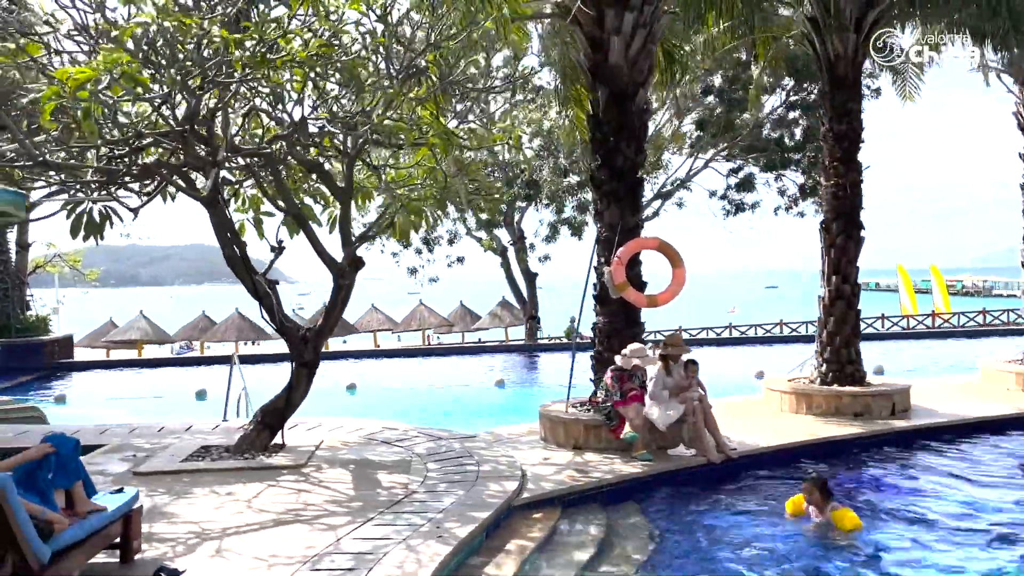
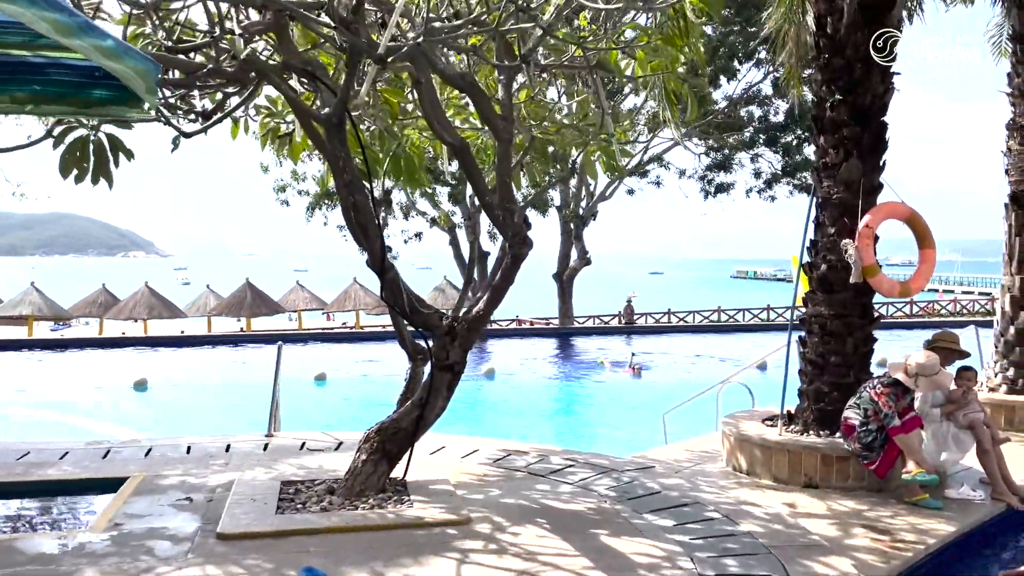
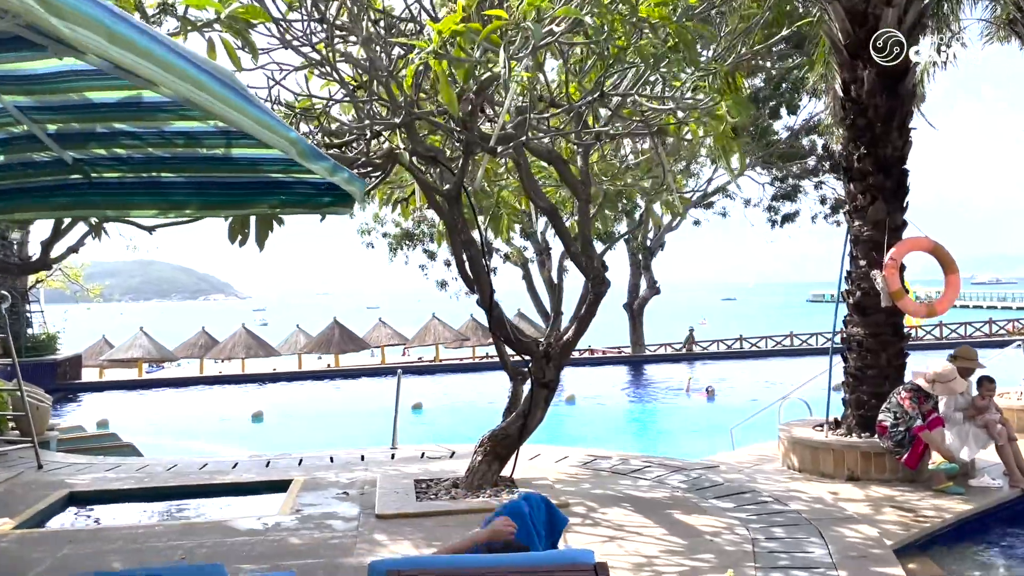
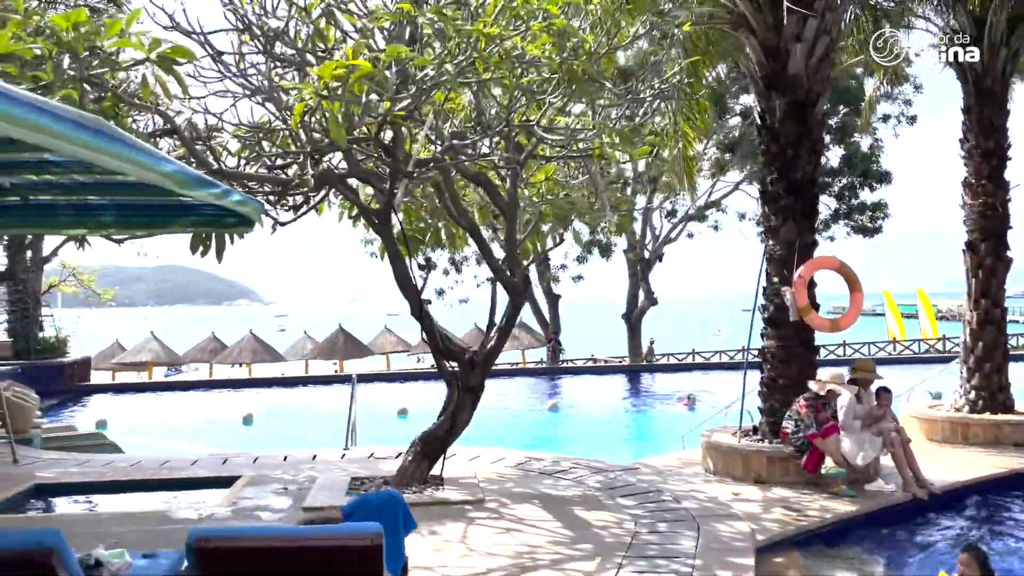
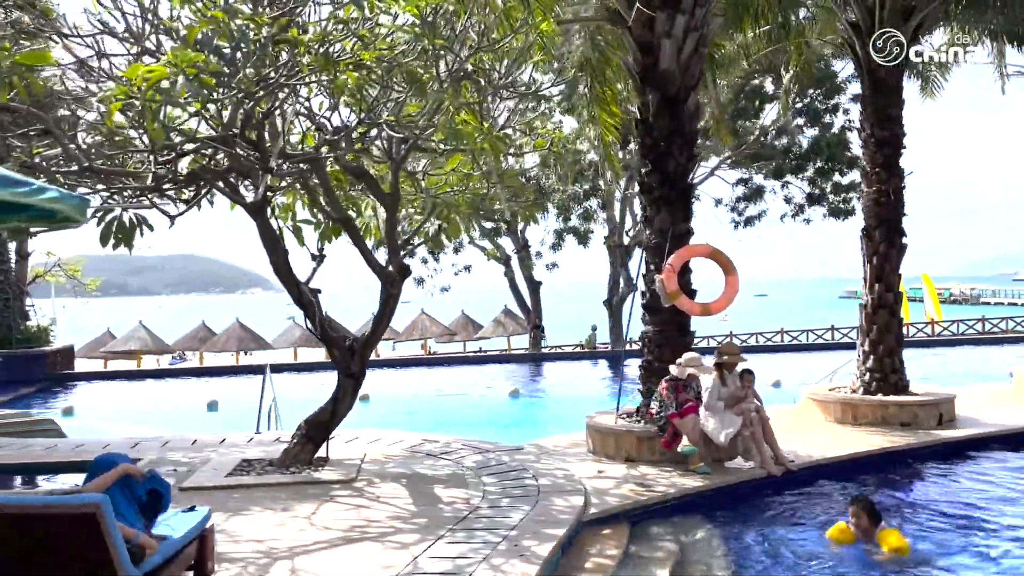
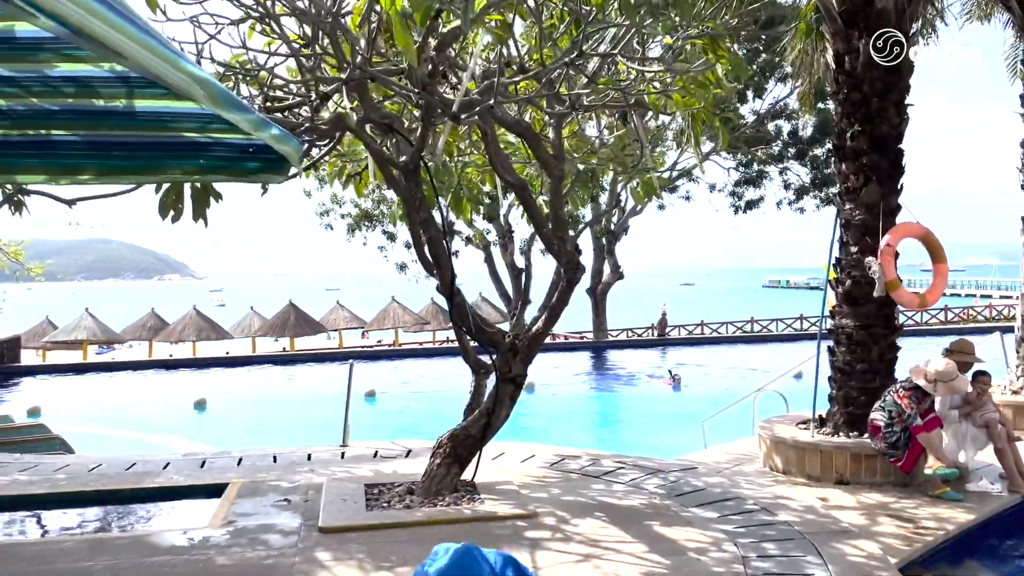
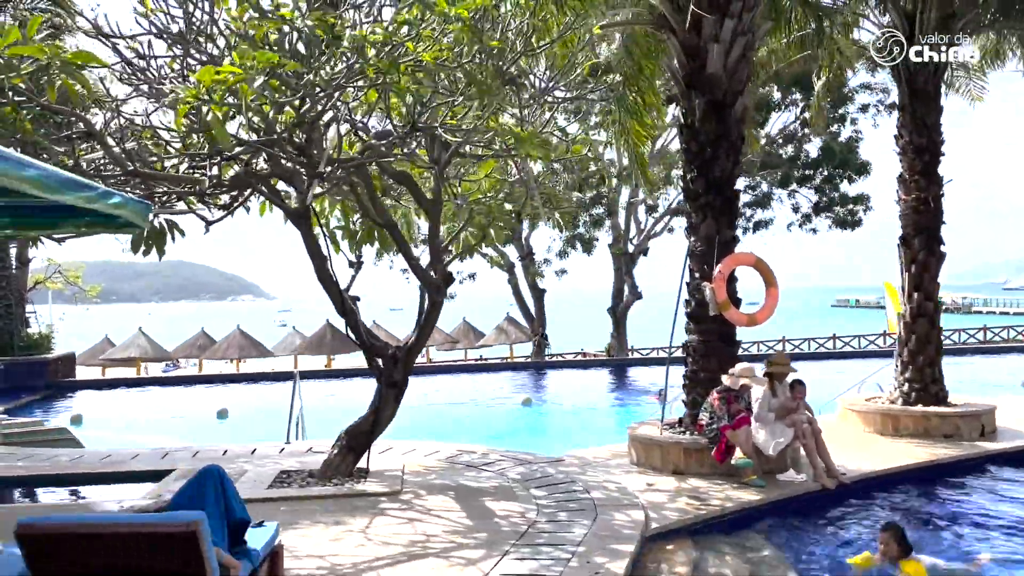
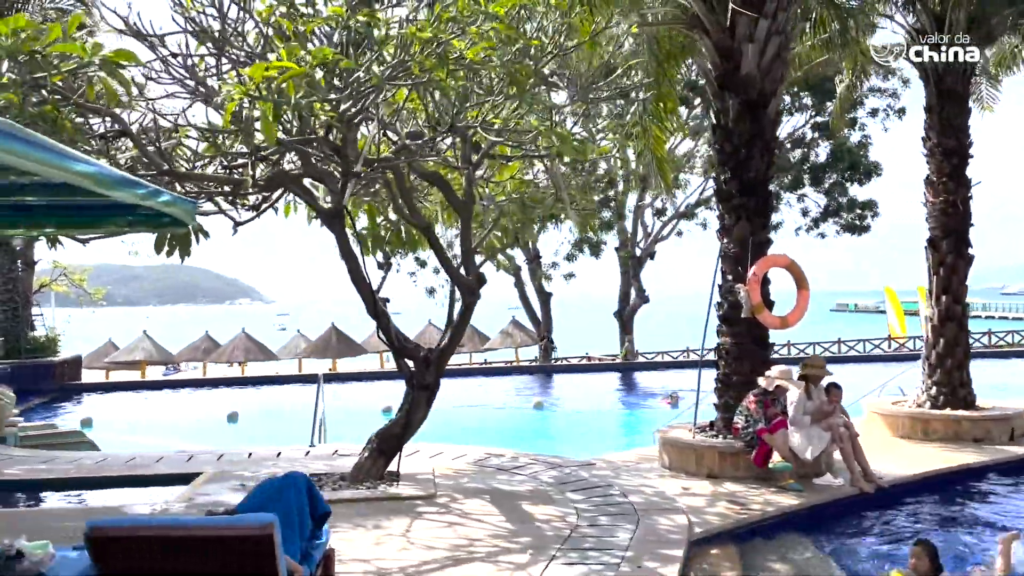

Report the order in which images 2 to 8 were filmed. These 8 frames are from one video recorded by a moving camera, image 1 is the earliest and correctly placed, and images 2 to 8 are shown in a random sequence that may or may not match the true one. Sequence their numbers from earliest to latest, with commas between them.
5, 7, 8, 4, 3, 6, 2
